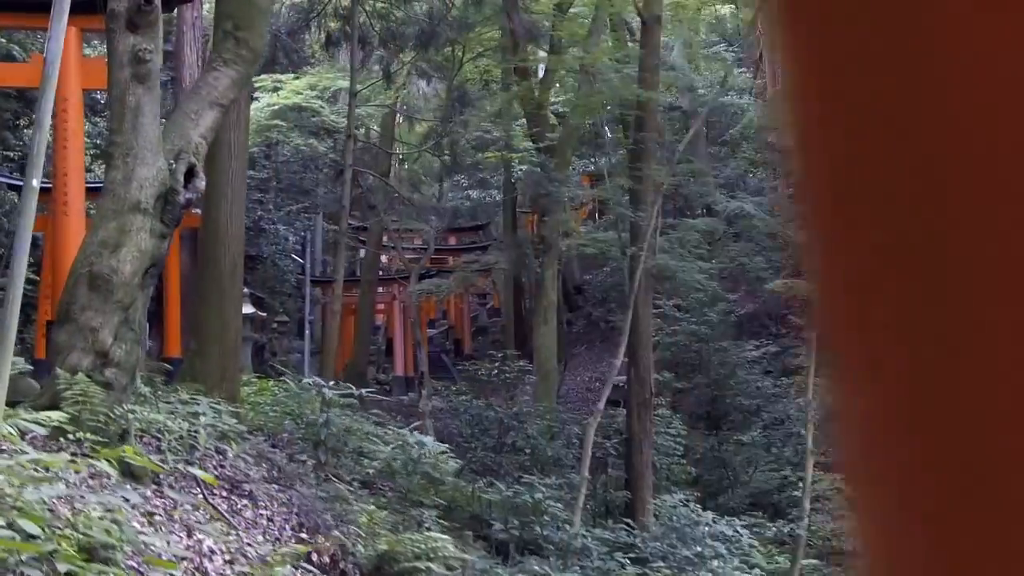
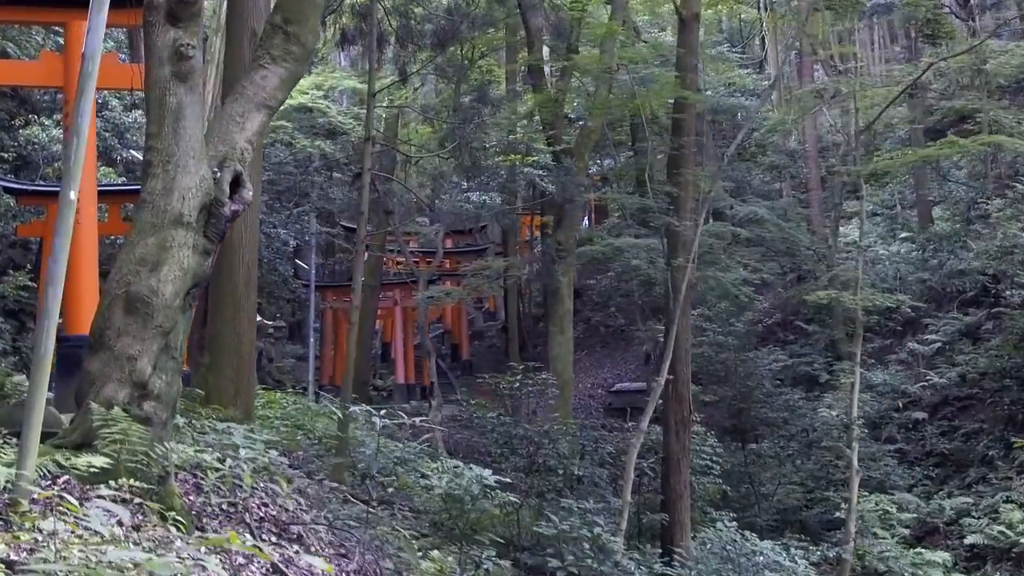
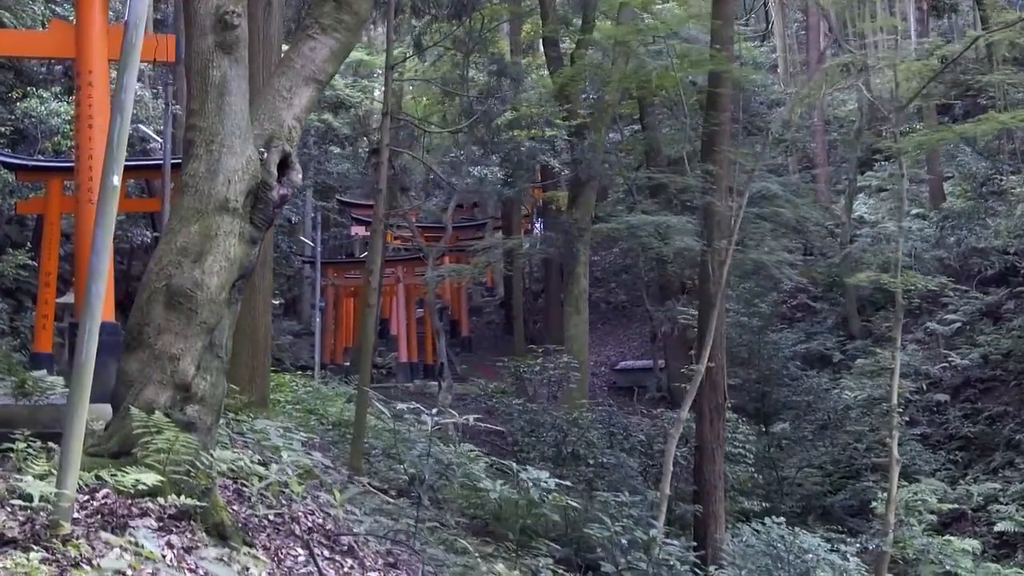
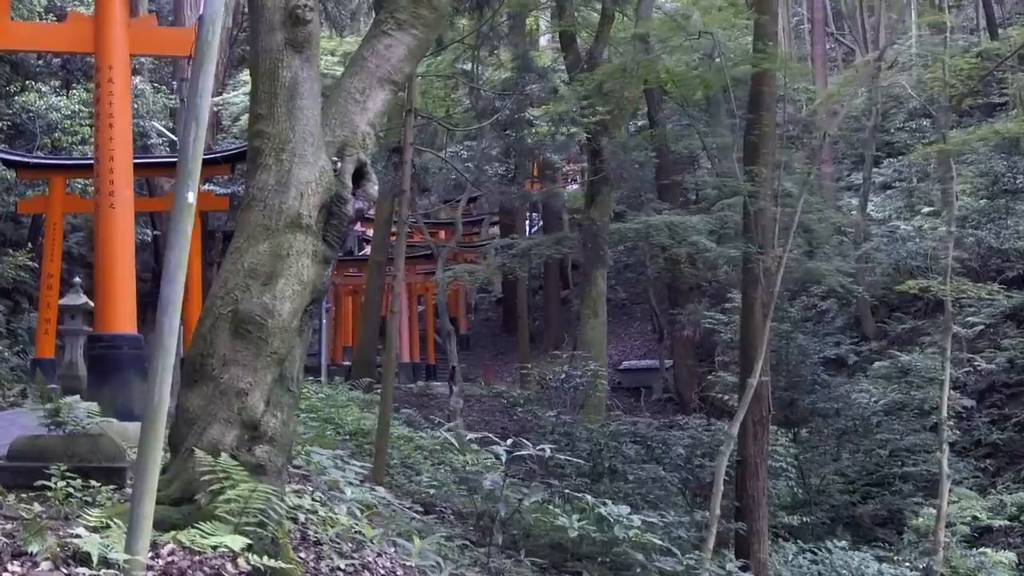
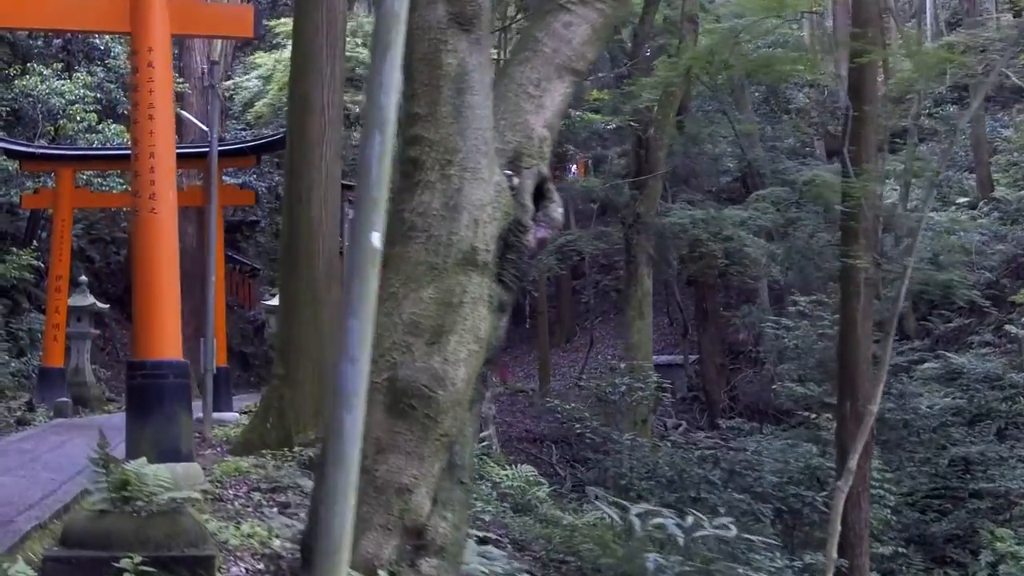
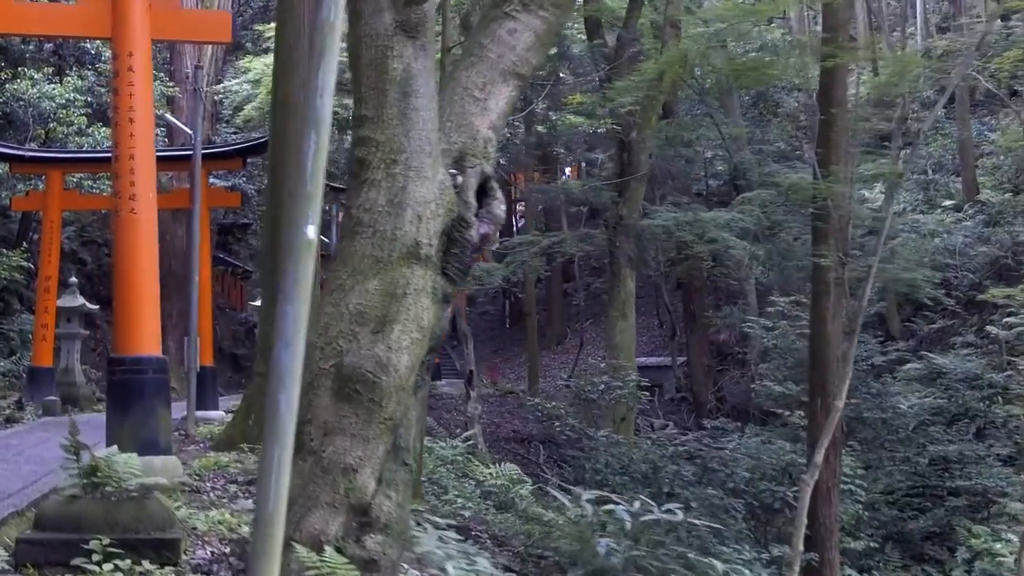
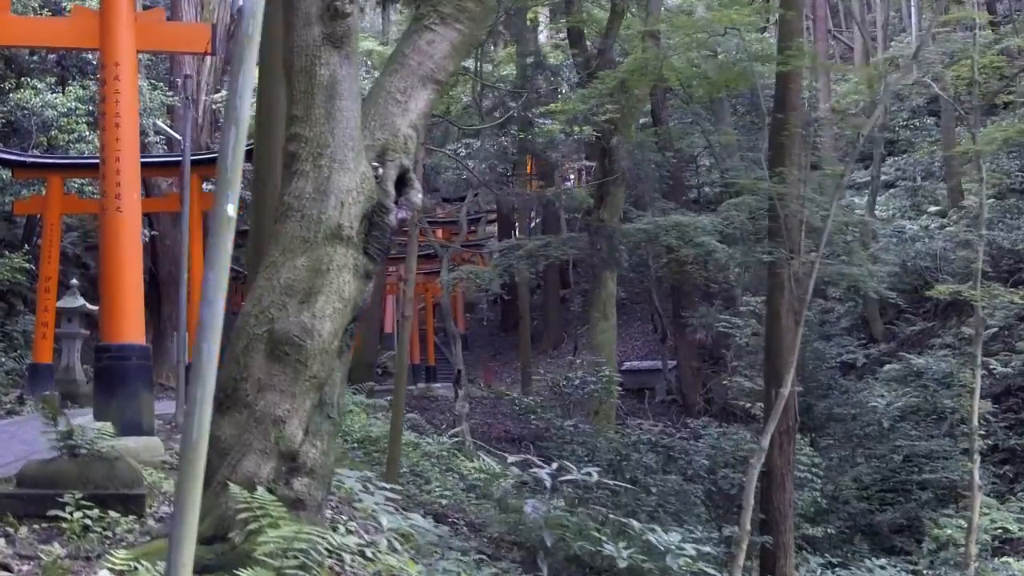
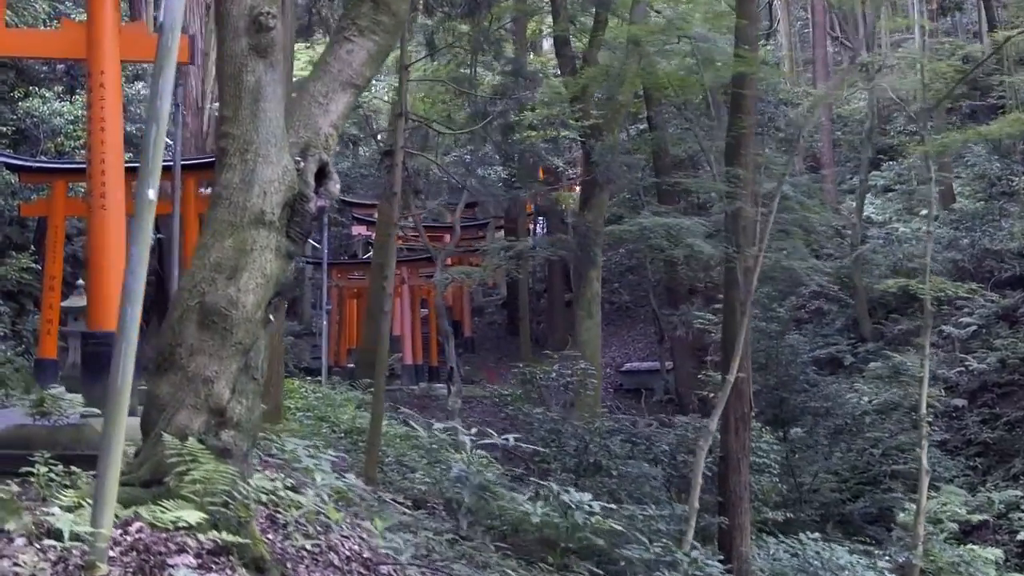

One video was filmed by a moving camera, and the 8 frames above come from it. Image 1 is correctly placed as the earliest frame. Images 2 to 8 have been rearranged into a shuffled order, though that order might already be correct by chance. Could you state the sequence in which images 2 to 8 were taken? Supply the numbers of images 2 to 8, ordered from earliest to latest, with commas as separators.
2, 3, 8, 4, 7, 6, 5
